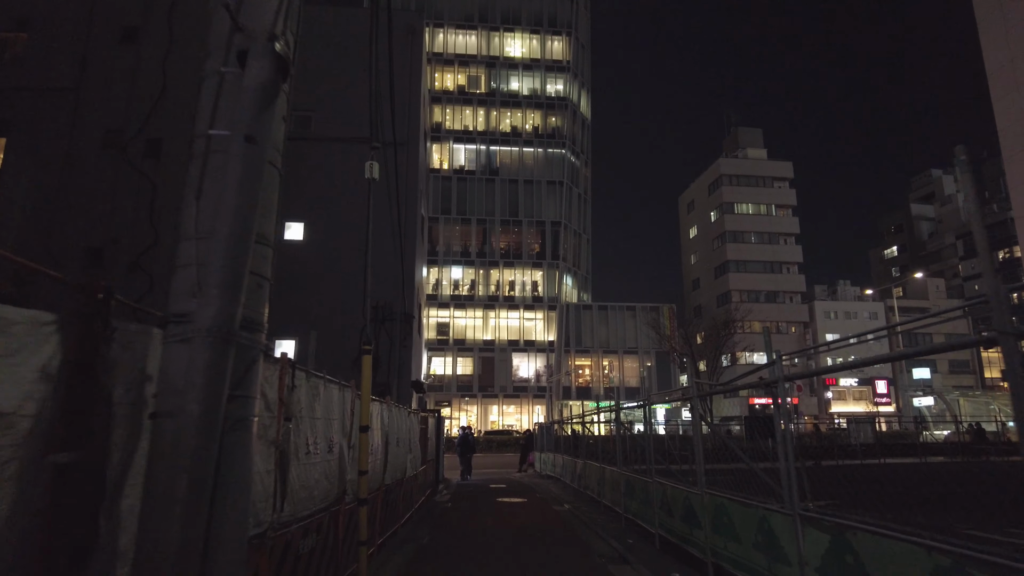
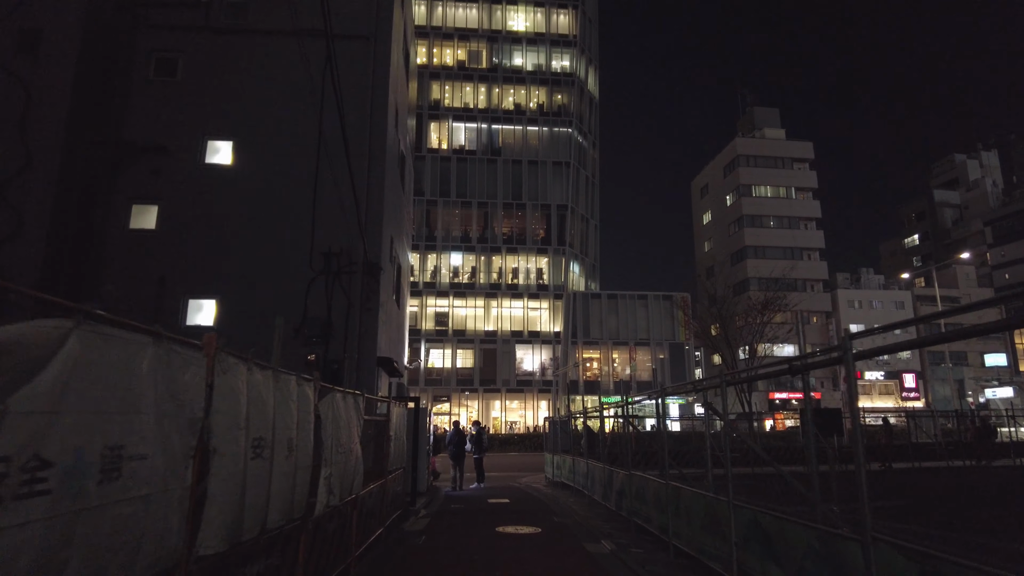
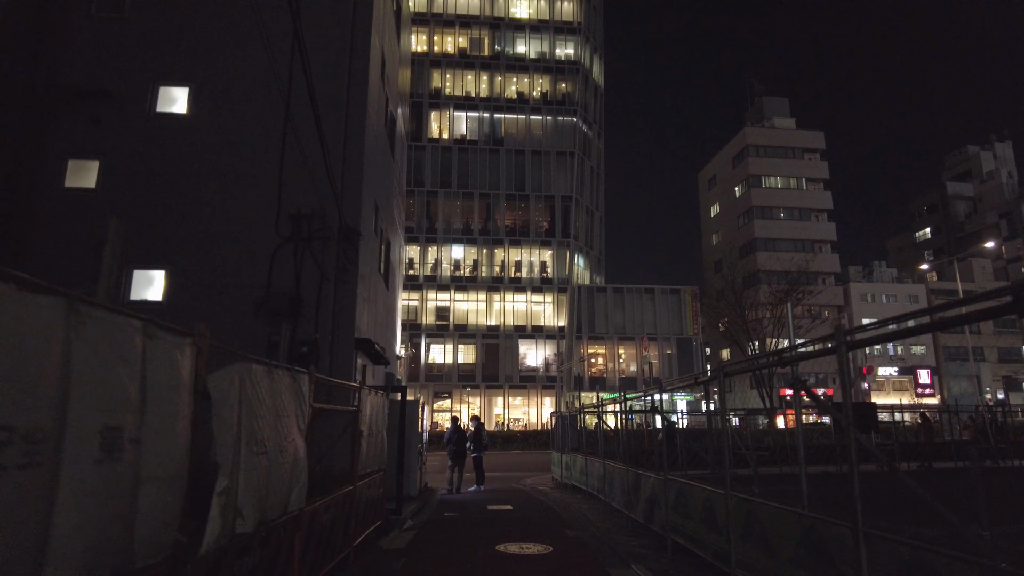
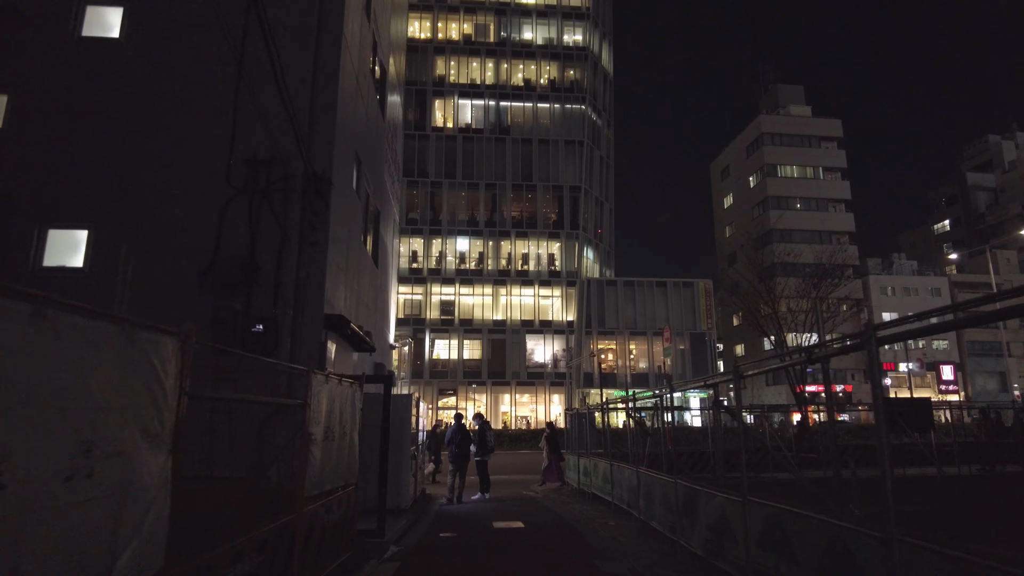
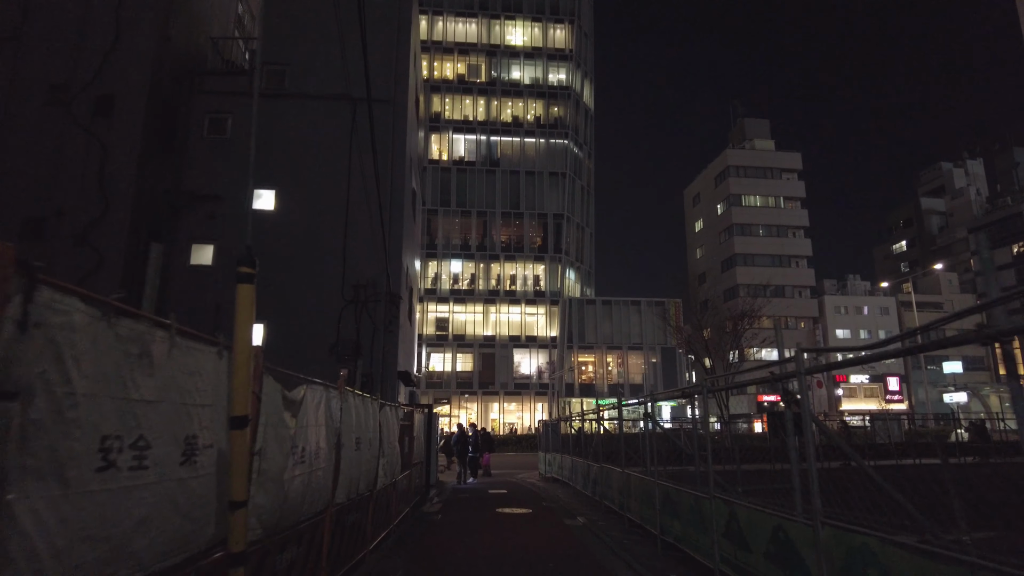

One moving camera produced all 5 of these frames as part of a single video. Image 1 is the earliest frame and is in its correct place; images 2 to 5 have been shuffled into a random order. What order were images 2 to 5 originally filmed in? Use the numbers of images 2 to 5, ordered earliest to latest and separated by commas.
5, 2, 3, 4
